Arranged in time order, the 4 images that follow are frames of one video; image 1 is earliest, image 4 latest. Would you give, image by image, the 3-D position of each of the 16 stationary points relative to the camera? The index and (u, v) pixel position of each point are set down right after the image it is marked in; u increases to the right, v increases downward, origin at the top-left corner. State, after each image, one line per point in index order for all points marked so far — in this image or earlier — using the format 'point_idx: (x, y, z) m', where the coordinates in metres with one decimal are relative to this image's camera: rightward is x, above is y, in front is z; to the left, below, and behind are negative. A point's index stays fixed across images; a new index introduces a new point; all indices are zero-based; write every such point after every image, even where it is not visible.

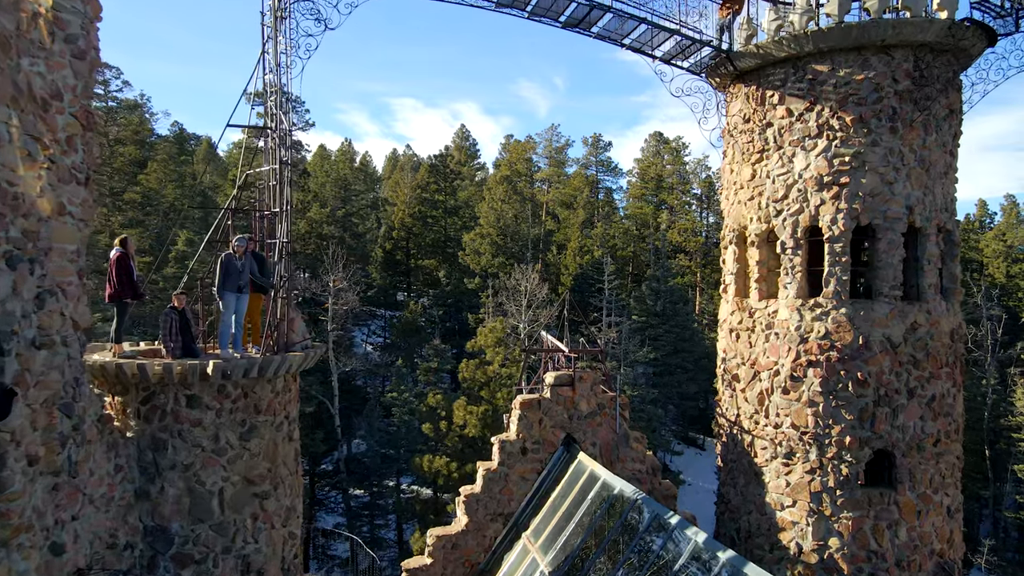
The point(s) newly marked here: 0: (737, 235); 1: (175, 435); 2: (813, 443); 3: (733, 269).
0: (+3.0, +0.7, +9.1) m
1: (-3.2, -1.4, +6.5) m
2: (+3.5, -1.8, +8.0) m
3: (+2.9, +0.2, +9.2) m
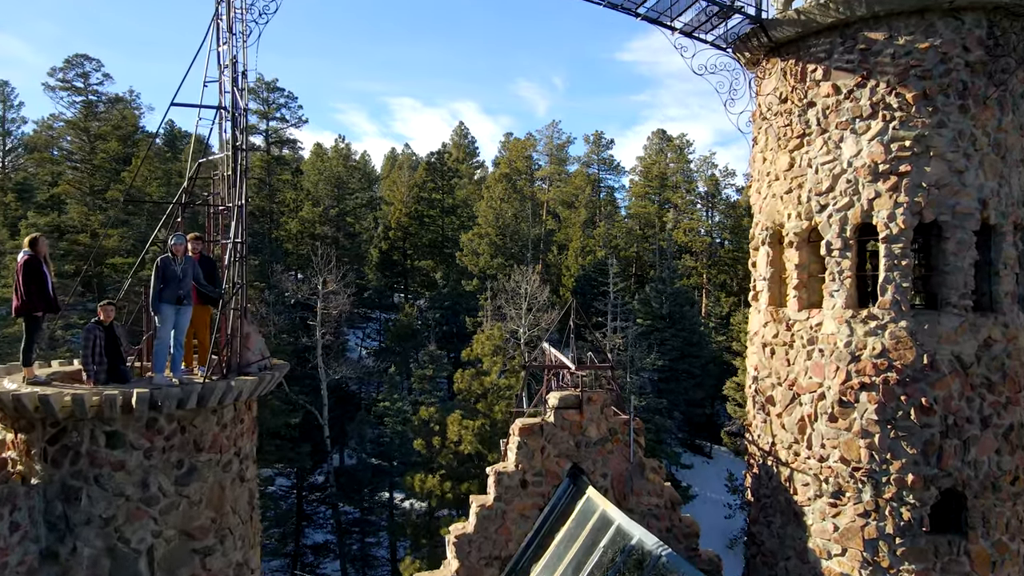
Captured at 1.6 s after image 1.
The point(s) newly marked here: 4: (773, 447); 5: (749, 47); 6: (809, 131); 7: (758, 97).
0: (+2.9, +0.6, +7.8) m
1: (-3.2, -1.5, +5.3) m
2: (+3.5, -1.9, +6.7) m
3: (+2.9, +0.2, +7.9) m
4: (+2.9, -1.8, +7.7) m
5: (+2.7, +2.8, +7.9) m
6: (+3.2, +1.7, +7.3) m
7: (+2.9, +2.3, +8.1) m
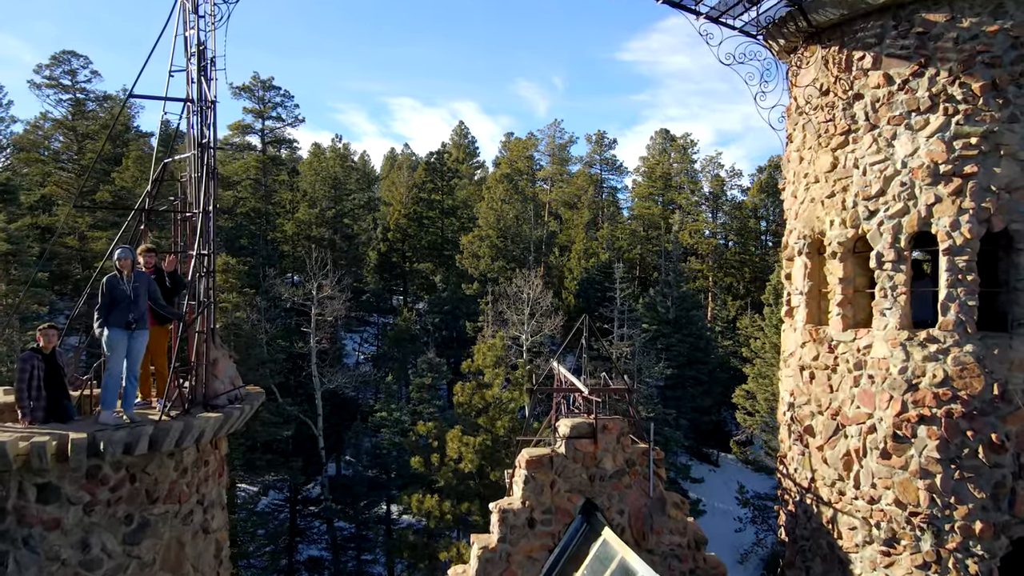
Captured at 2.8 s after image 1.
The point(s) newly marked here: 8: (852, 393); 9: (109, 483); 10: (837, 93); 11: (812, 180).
0: (+3.0, +0.5, +6.9) m
1: (-3.2, -1.6, +4.4) m
2: (+3.5, -2.0, +5.9) m
3: (+3.0, 0.0, +7.0) m
4: (+3.0, -1.9, +6.8) m
5: (+2.8, +2.6, +7.0) m
6: (+3.2, +1.5, +6.4) m
7: (+3.0, +2.1, +7.2) m
8: (+3.2, -1.0, +6.4) m
9: (-2.7, -1.3, +4.7) m
10: (+3.1, +1.9, +6.6) m
11: (+3.0, +1.1, +6.9) m
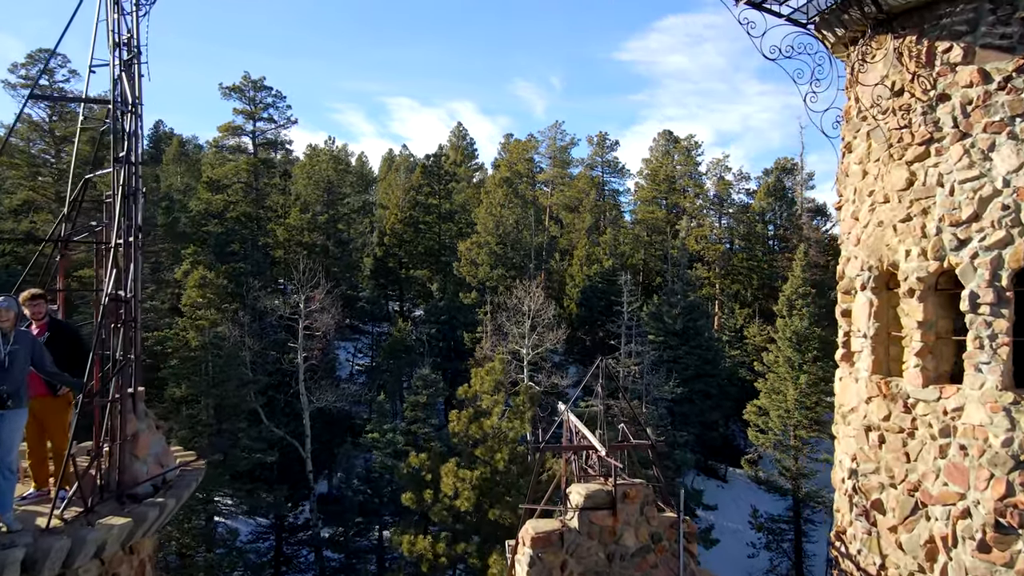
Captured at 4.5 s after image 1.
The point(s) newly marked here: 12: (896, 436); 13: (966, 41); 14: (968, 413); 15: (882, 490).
0: (+3.0, +0.1, +5.7) m
1: (-3.1, -2.0, +3.2) m
2: (+3.6, -2.4, +4.6) m
3: (+3.0, -0.4, +5.8) m
4: (+3.0, -2.3, +5.6) m
5: (+2.8, +2.3, +5.8) m
6: (+3.2, +1.2, +5.2) m
7: (+3.0, +1.7, +6.0) m
8: (+3.2, -1.3, +5.1) m
9: (-2.7, -1.7, +3.4) m
10: (+3.2, +1.5, +5.4) m
11: (+3.0, +0.7, +5.7) m
12: (+3.1, -1.2, +5.5) m
13: (+3.3, +1.8, +5.0) m
14: (+3.3, -0.9, +5.0) m
15: (+3.0, -1.6, +5.6) m
